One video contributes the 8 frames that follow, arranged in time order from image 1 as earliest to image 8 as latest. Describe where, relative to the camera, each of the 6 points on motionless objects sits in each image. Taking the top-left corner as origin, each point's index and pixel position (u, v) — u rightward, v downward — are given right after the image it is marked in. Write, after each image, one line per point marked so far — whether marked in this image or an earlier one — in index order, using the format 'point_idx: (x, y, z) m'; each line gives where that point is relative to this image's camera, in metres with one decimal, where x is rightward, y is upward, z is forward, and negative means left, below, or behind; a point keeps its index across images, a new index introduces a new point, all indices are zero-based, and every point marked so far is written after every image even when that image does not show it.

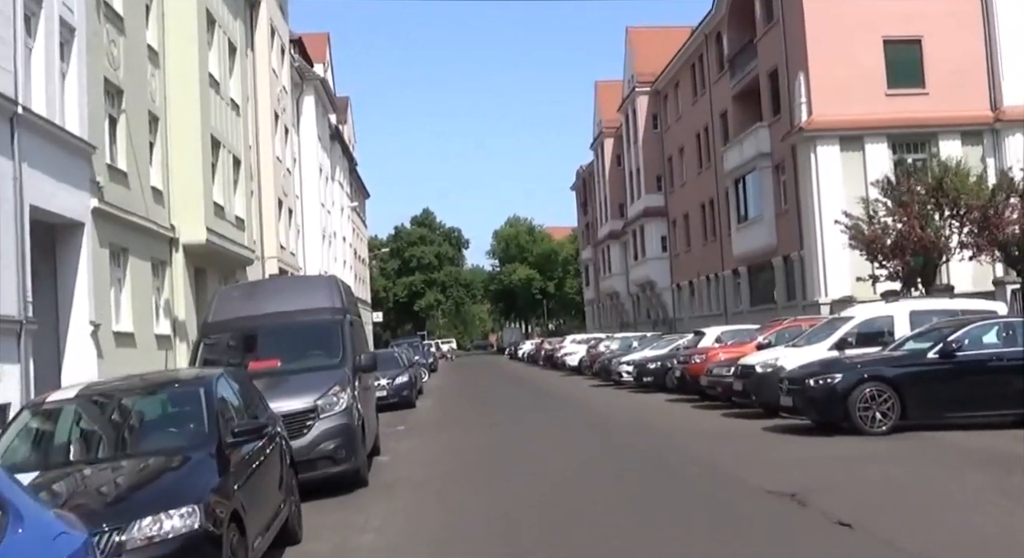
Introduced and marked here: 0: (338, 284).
0: (-2.1, -0.1, +12.9) m
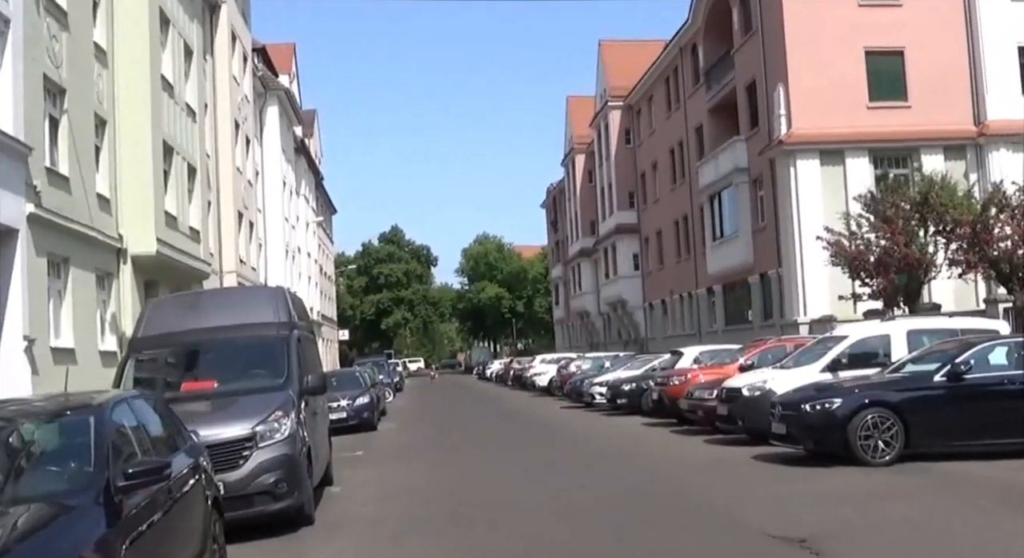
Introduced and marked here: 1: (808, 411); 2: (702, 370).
0: (-2.4, -0.2, +11.6) m
1: (+3.1, -1.4, +11.4) m
2: (+3.4, -1.6, +18.9) m
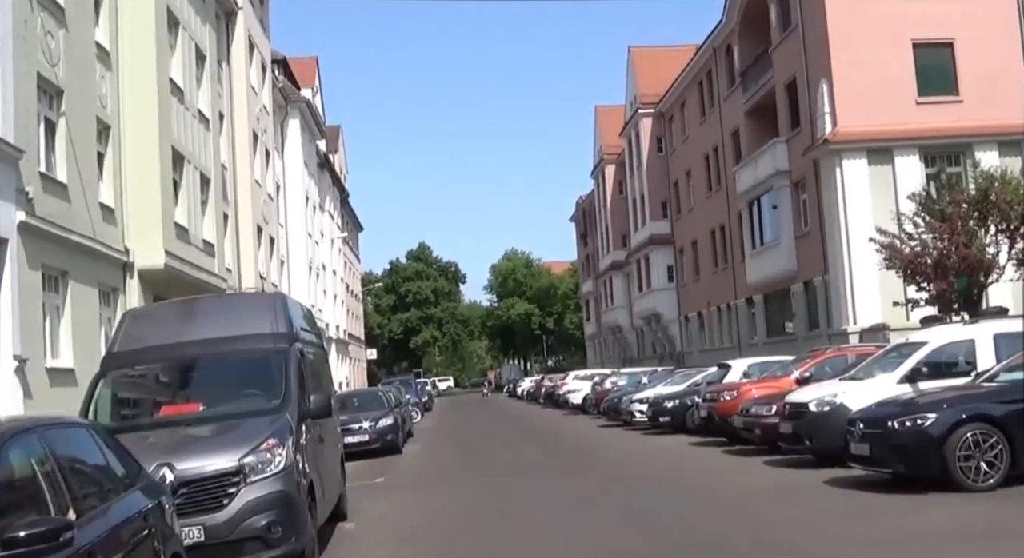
0: (-2.1, -0.2, +10.1) m
1: (+3.5, -1.4, +9.8) m
2: (+3.9, -1.7, +17.2) m
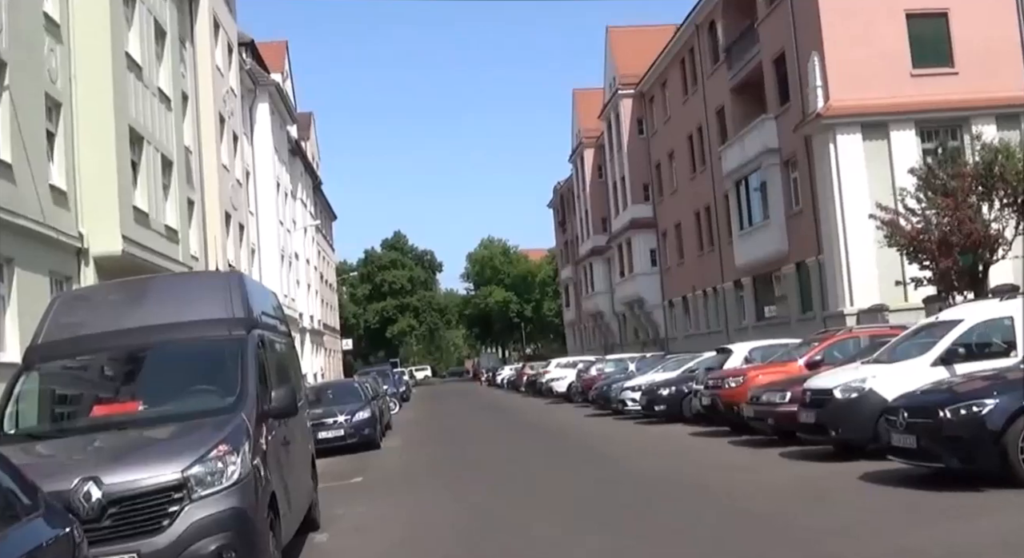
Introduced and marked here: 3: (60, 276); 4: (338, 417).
0: (-2.2, -0.1, +8.8) m
1: (+3.4, -1.1, +8.5) m
2: (+3.7, -1.3, +16.0) m
3: (-7.8, +0.1, +18.7) m
4: (-3.2, -2.5, +19.8) m
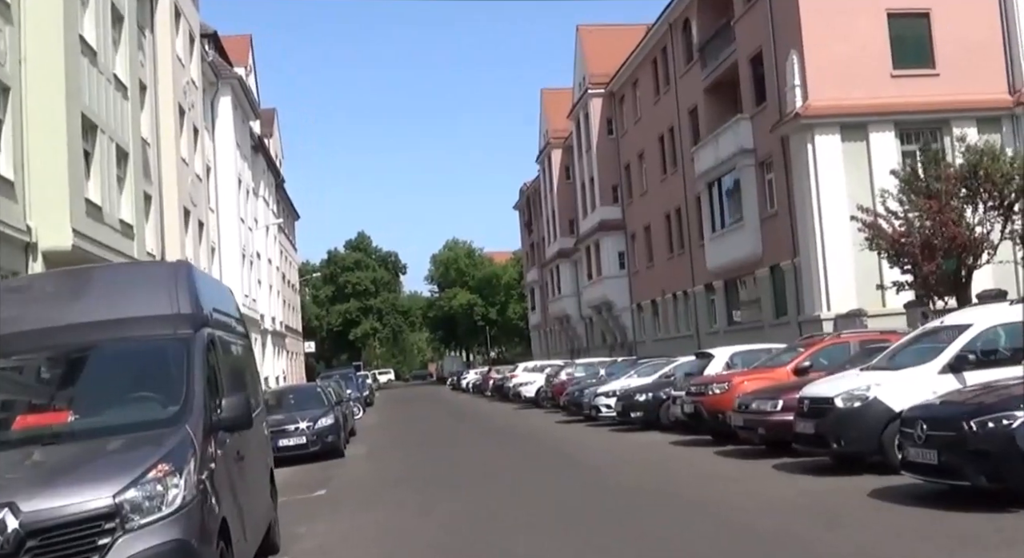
0: (-2.3, 0.0, +7.8) m
1: (+3.3, -1.1, +7.8) m
2: (+3.3, -1.4, +15.3) m
3: (-8.2, +0.1, +17.5) m
4: (-3.7, -2.5, +18.8) m
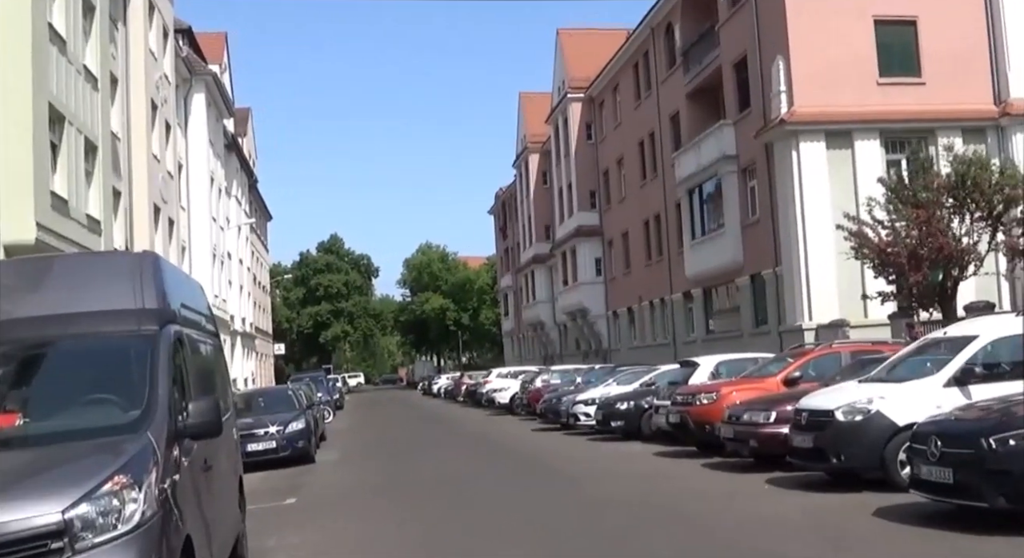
0: (-2.3, 0.0, +7.2) m
1: (+3.3, -1.2, +7.3) m
2: (+3.1, -1.5, +14.8) m
3: (-8.5, +0.2, +16.8) m
4: (-4.1, -2.5, +18.1) m
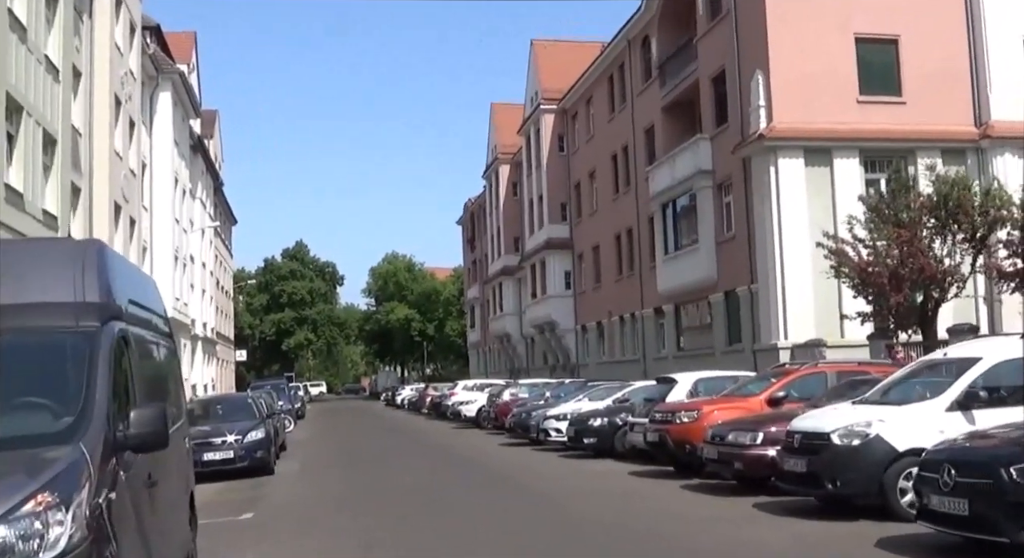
0: (-2.4, +0.1, +6.5) m
1: (+3.1, -1.3, +6.8) m
2: (+2.7, -1.6, +14.2) m
3: (-8.9, +0.3, +15.8) m
4: (-4.6, -2.5, +17.3) m
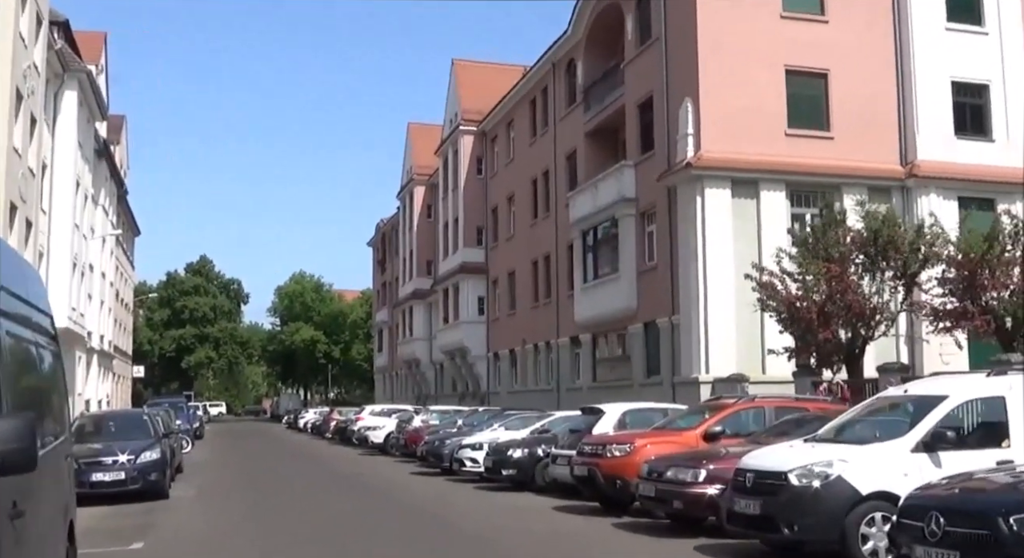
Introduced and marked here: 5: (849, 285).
0: (-2.6, +0.2, +5.4) m
1: (+2.8, -1.4, +6.1) m
2: (+1.7, -2.0, +13.4) m
3: (-9.9, +0.5, +14.1) m
4: (-5.8, -2.6, +15.9) m
5: (+6.2, -0.1, +19.9) m
